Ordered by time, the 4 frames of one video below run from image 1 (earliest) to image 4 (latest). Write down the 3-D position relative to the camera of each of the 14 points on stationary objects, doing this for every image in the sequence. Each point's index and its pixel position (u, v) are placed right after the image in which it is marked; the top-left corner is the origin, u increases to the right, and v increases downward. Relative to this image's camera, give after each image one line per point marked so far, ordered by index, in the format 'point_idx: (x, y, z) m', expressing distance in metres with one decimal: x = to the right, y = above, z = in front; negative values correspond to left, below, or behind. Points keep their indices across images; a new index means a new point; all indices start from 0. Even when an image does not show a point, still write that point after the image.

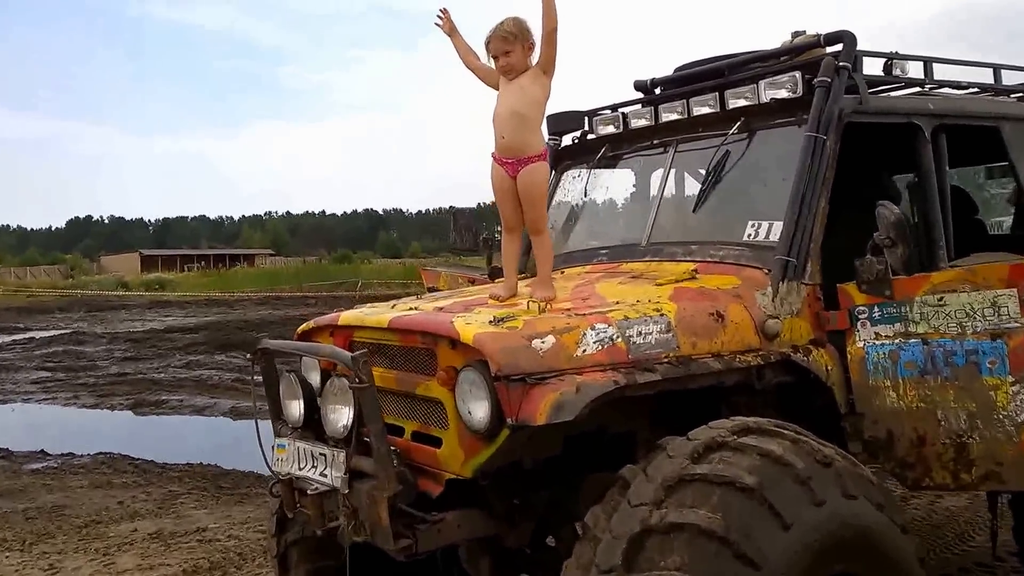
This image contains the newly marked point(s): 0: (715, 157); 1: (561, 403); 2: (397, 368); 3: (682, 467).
0: (+1.2, +0.8, +4.4) m
1: (+0.2, -0.4, +2.9) m
2: (-0.5, -0.4, +3.6) m
3: (+0.6, -0.6, +2.8) m
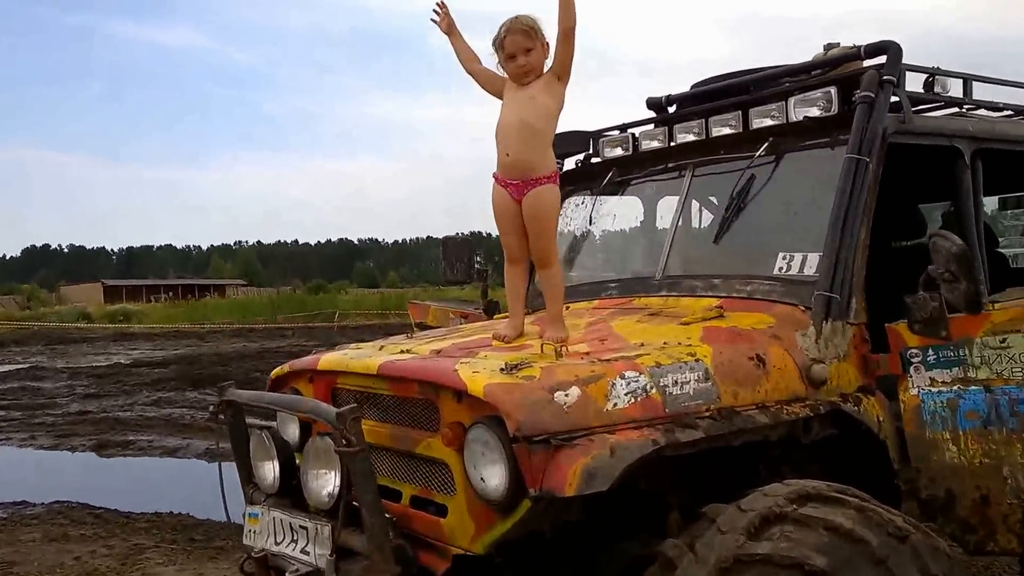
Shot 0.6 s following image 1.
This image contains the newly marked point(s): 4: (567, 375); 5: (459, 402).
0: (+1.2, +0.6, +4.0) m
1: (+0.3, -0.6, +2.4) m
2: (-0.5, -0.5, +3.1) m
3: (+0.7, -0.8, +2.3) m
4: (+0.2, -0.3, +2.7) m
5: (-0.2, -0.4, +2.8) m
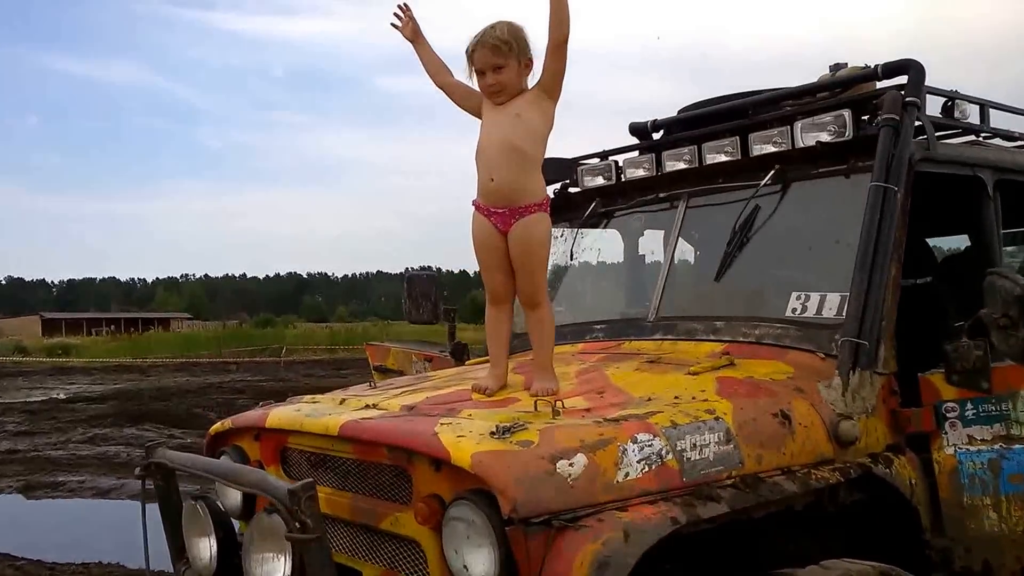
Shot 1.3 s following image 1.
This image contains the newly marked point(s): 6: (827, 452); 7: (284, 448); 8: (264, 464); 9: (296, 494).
0: (+1.1, +0.4, +3.7) m
1: (+0.2, -0.7, +2.0) m
2: (-0.5, -0.7, +2.6) m
3: (+0.7, -0.9, +1.9) m
4: (+0.2, -0.4, +2.2) m
5: (-0.2, -0.5, +2.3) m
6: (+1.1, -0.6, +2.7) m
7: (-0.9, -0.6, +2.9) m
8: (-1.0, -0.7, +3.0) m
9: (-0.6, -0.6, +2.1) m
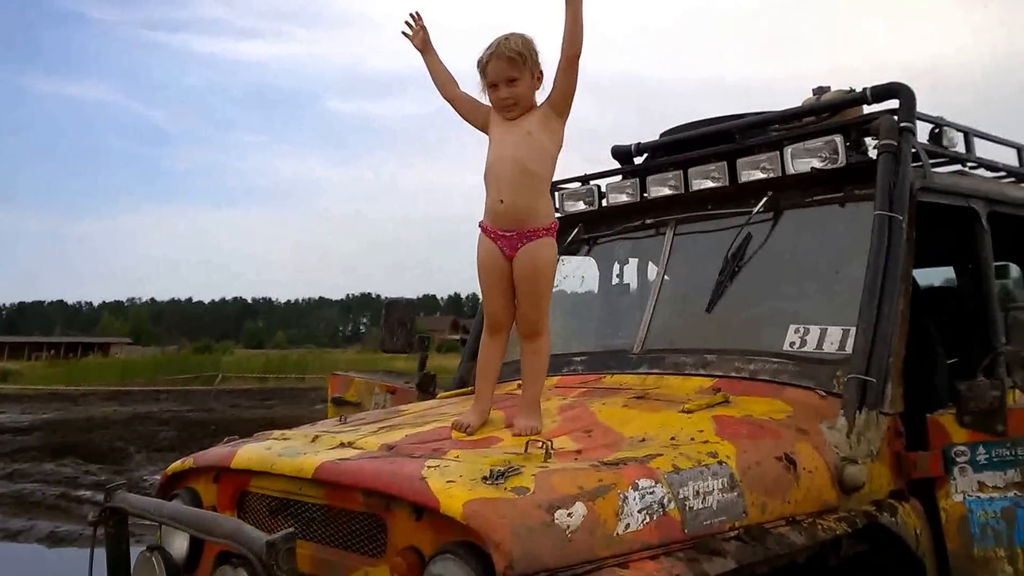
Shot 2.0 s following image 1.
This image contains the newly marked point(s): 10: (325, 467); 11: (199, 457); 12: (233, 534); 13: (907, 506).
0: (+1.0, +0.2, +3.5) m
1: (+0.2, -0.8, +1.7) m
2: (-0.6, -0.8, +2.4) m
3: (+0.7, -1.0, +1.7) m
4: (+0.1, -0.5, +2.0) m
5: (-0.3, -0.6, +2.1) m
6: (+1.0, -0.7, +2.5) m
7: (-0.9, -0.7, +2.6) m
8: (-1.0, -0.8, +2.7) m
9: (-0.6, -0.6, +1.9) m
10: (-0.6, -0.5, +2.3) m
11: (-1.1, -0.6, +2.8) m
12: (-0.8, -0.7, +2.0) m
13: (+1.4, -0.7, +2.6) m
